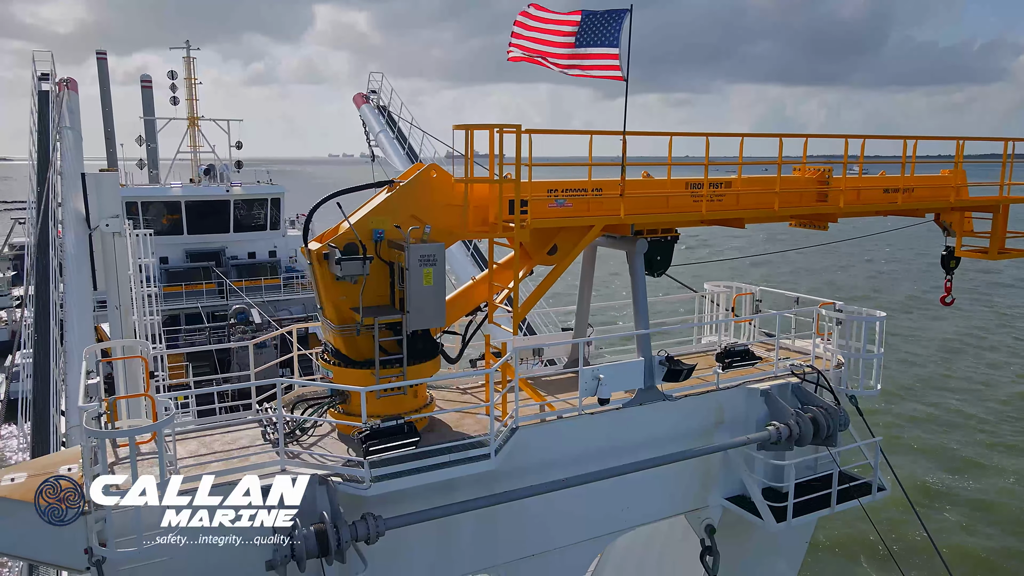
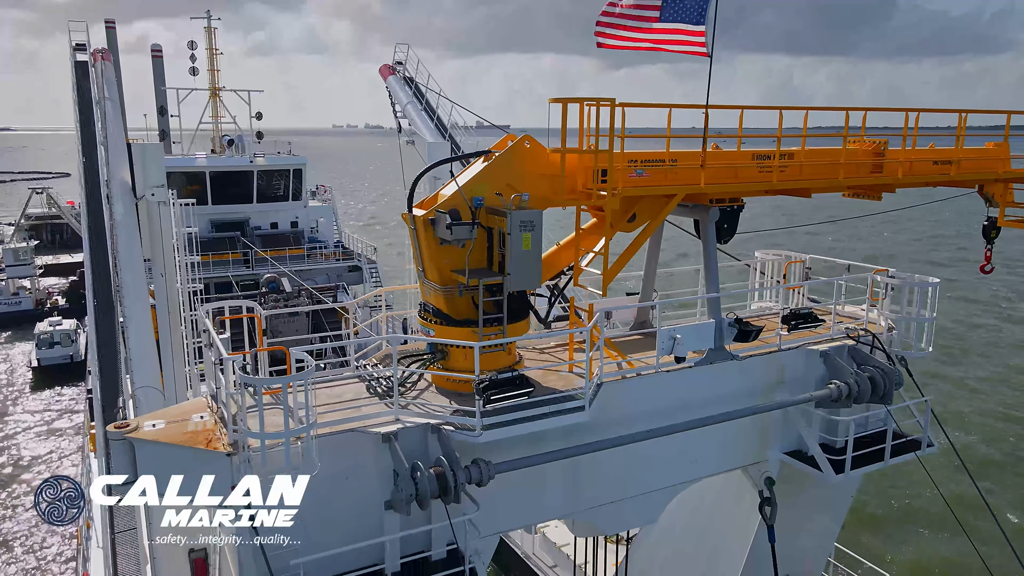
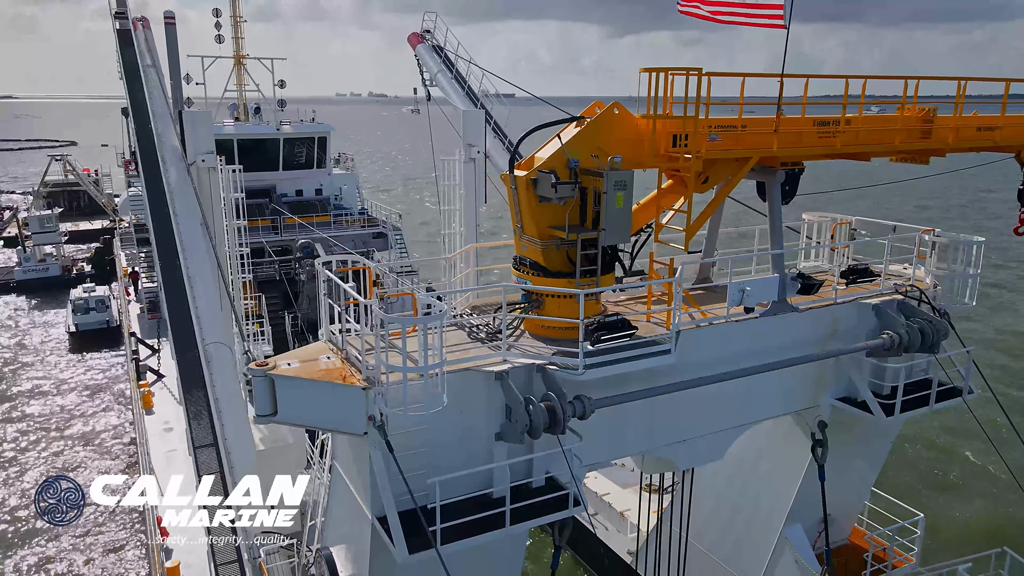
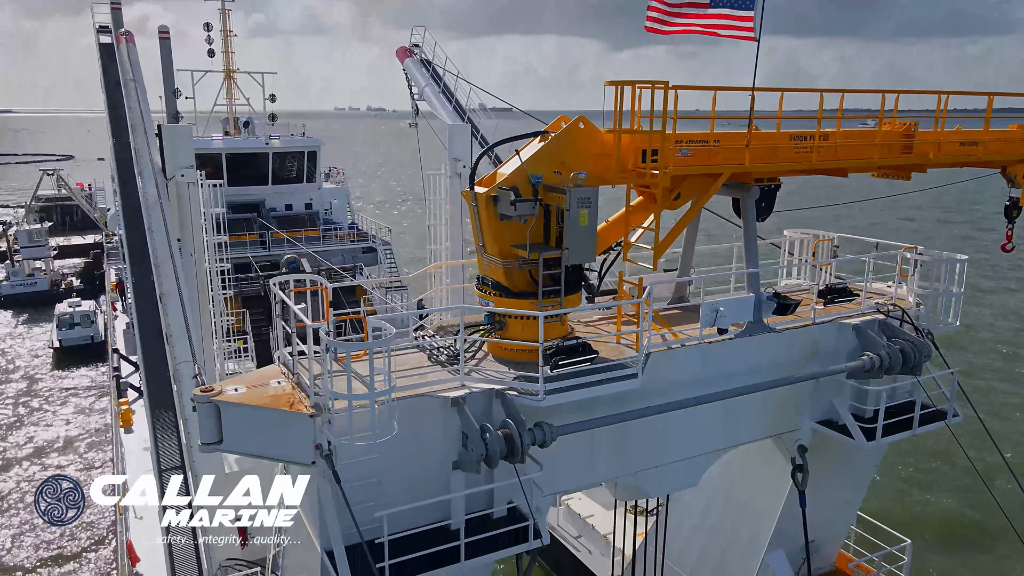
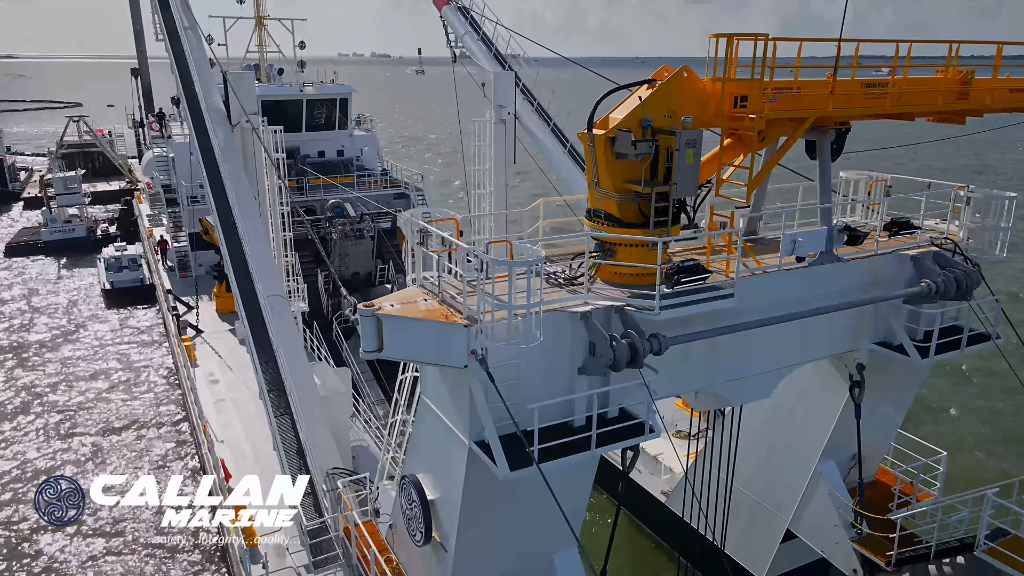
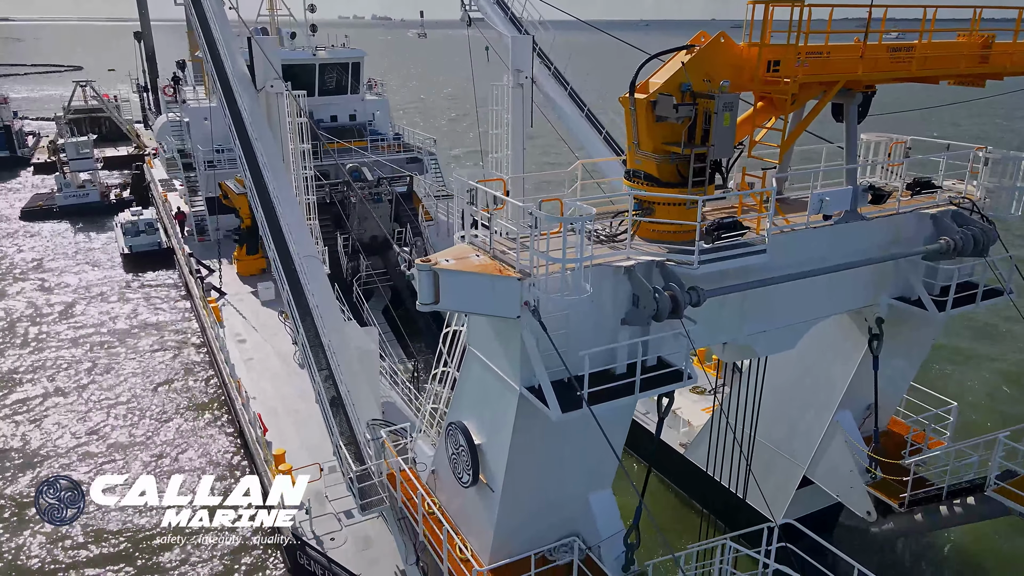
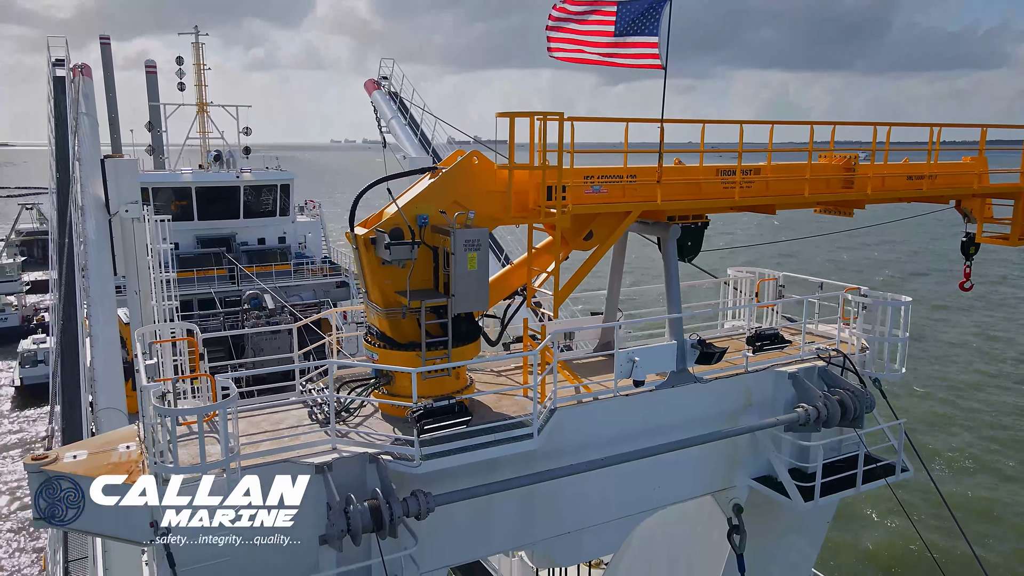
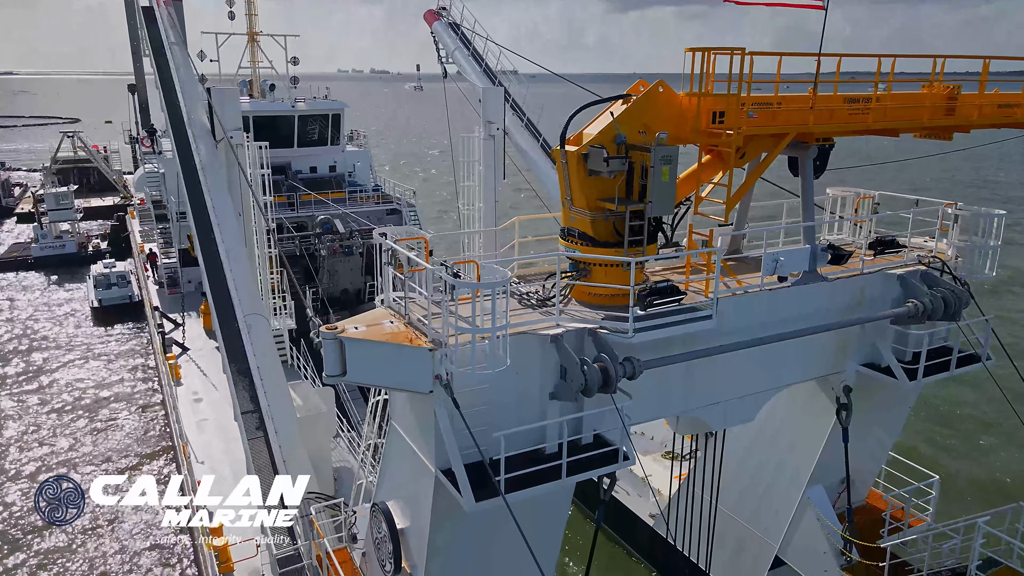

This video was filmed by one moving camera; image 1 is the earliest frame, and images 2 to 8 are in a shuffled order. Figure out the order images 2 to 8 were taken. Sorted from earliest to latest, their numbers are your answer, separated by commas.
7, 2, 4, 3, 8, 5, 6
